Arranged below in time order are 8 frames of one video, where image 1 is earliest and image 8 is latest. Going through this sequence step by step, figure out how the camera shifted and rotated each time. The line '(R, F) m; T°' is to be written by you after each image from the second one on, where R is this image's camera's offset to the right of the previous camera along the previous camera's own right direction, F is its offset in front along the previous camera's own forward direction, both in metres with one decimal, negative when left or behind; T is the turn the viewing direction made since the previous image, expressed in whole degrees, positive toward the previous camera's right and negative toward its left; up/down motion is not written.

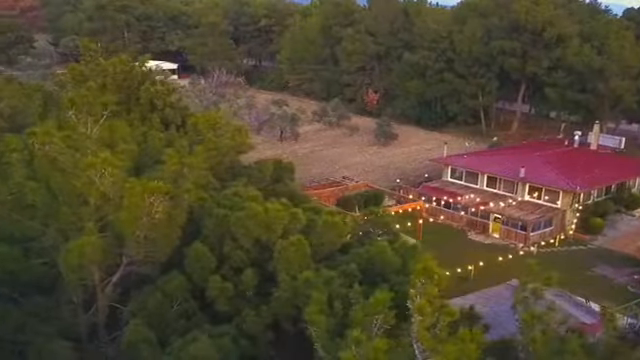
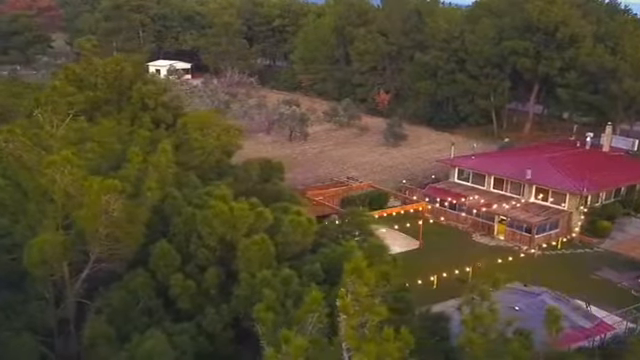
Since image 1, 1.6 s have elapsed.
(+0.9, 0.0) m; -3°
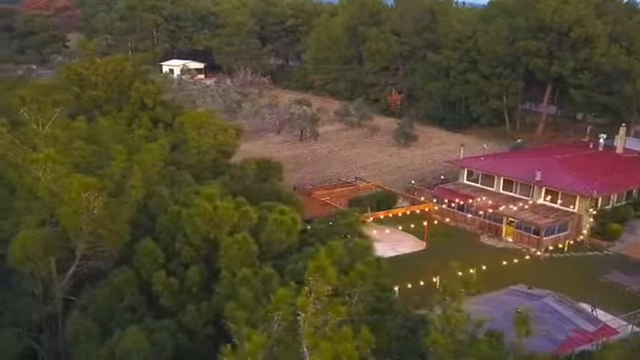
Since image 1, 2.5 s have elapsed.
(+0.5, 0.0) m; -2°
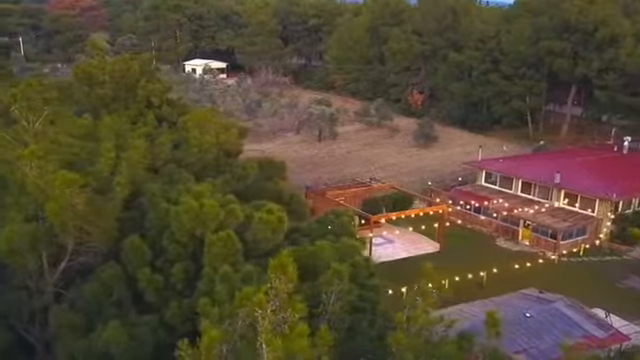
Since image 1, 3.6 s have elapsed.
(+0.6, +0.1) m; -3°
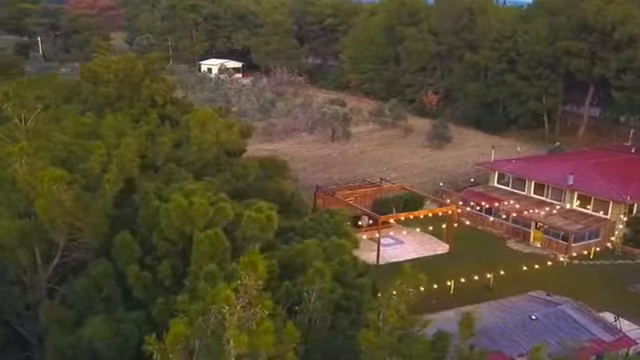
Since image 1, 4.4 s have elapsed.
(+0.5, 0.0) m; -2°
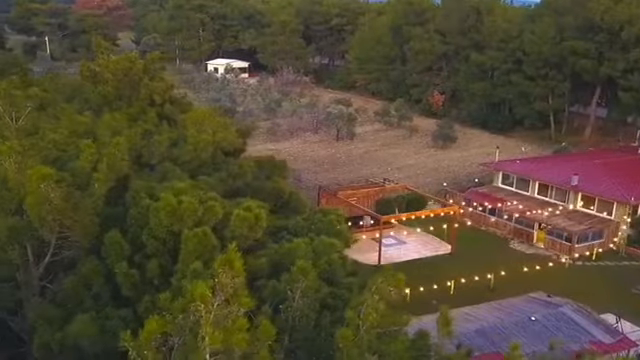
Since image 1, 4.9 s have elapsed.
(+0.3, 0.0) m; -1°
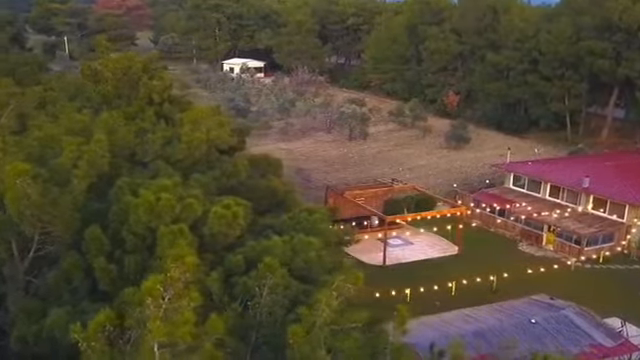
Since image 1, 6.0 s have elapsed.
(+0.7, 0.0) m; -2°
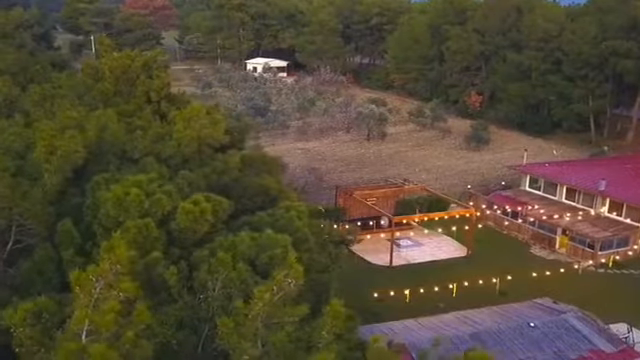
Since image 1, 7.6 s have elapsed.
(+1.0, +0.1) m; -4°
